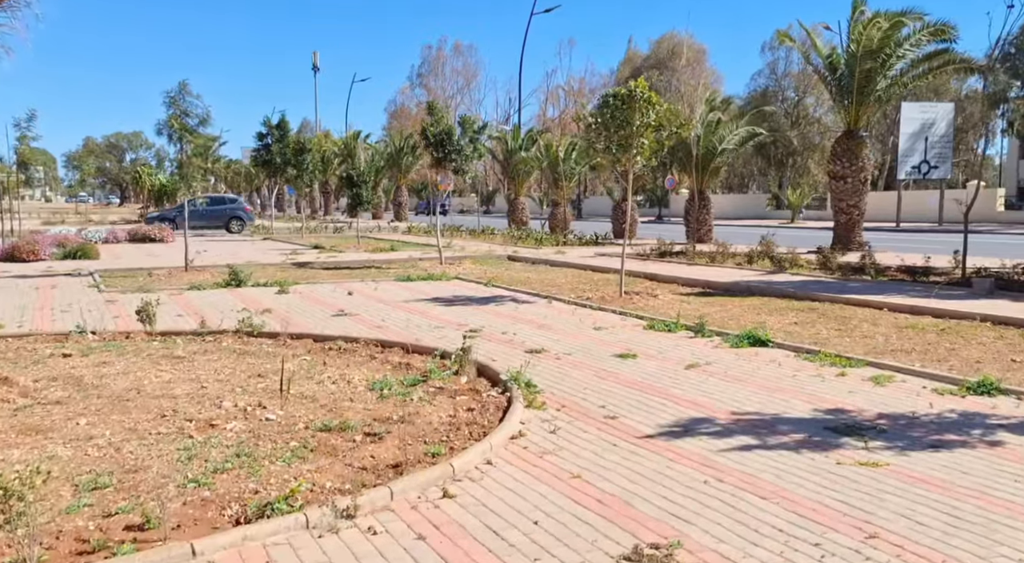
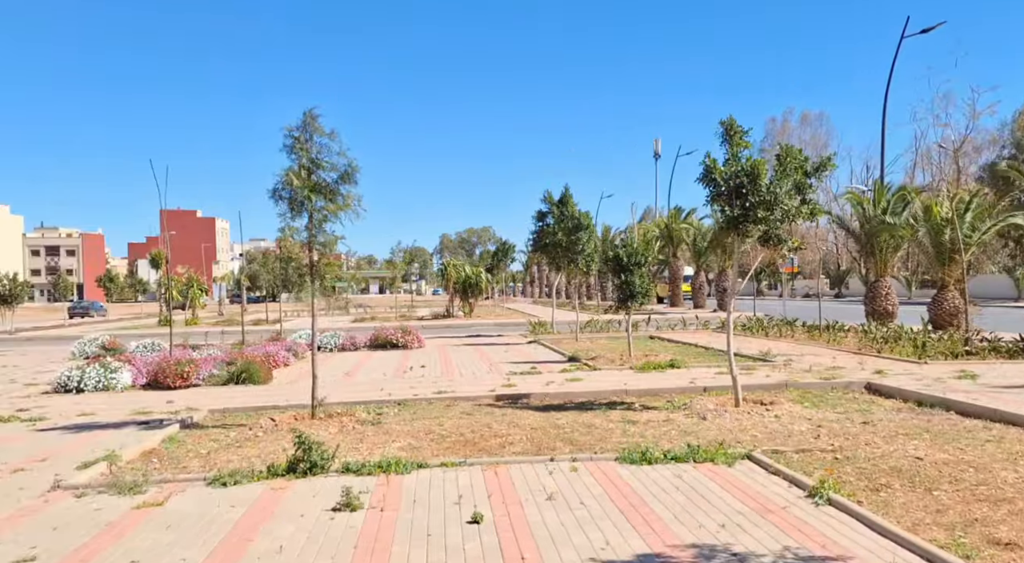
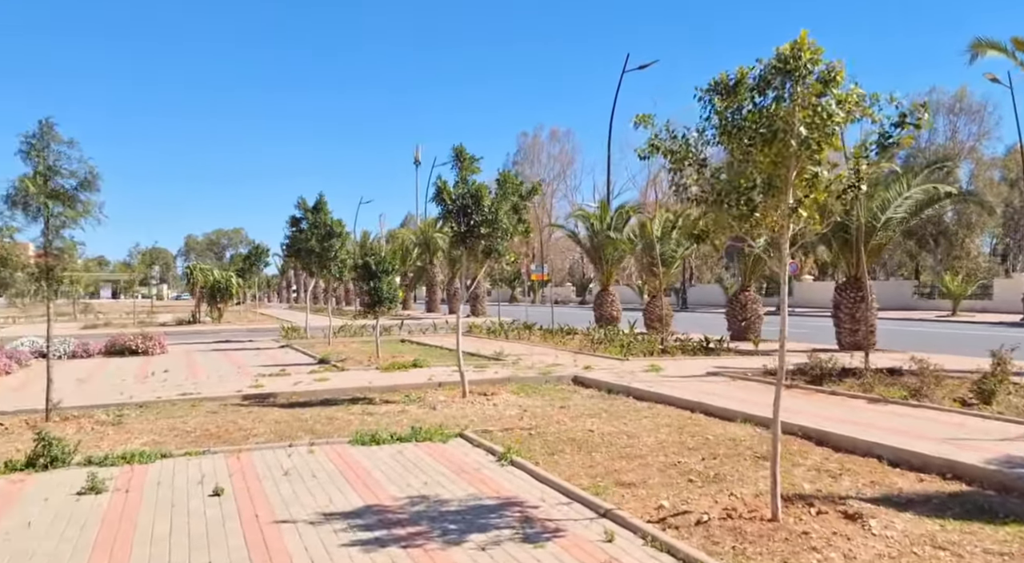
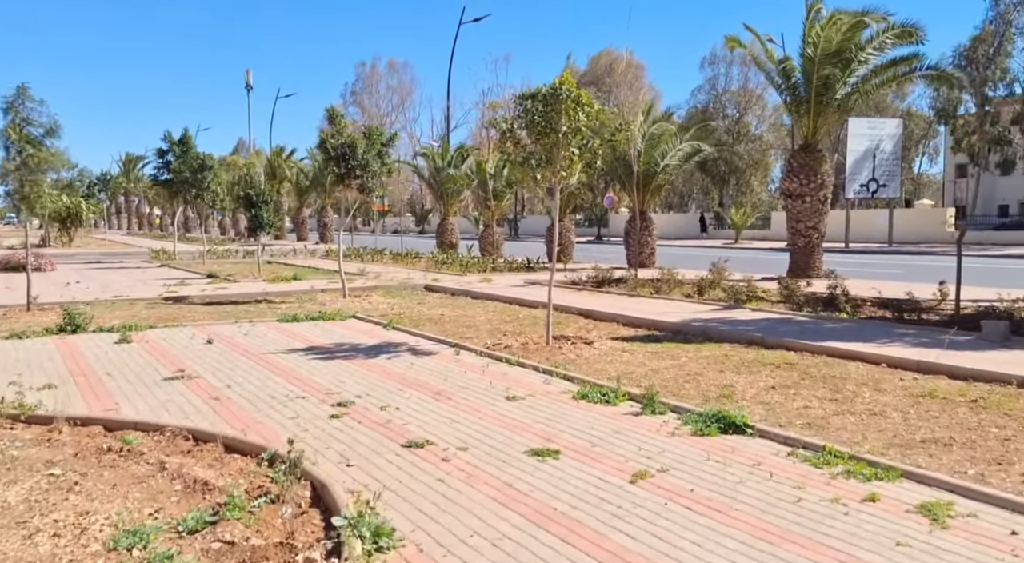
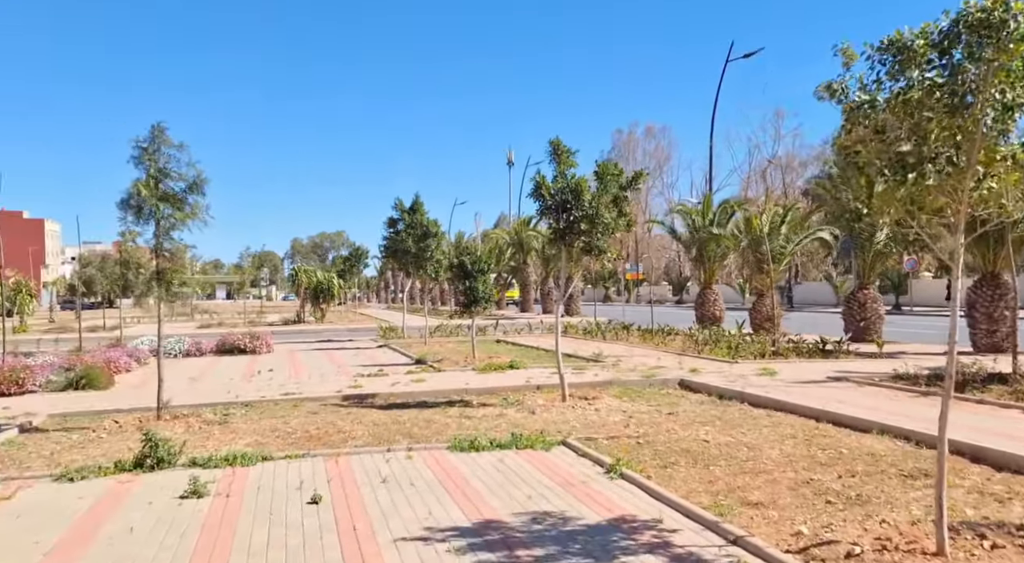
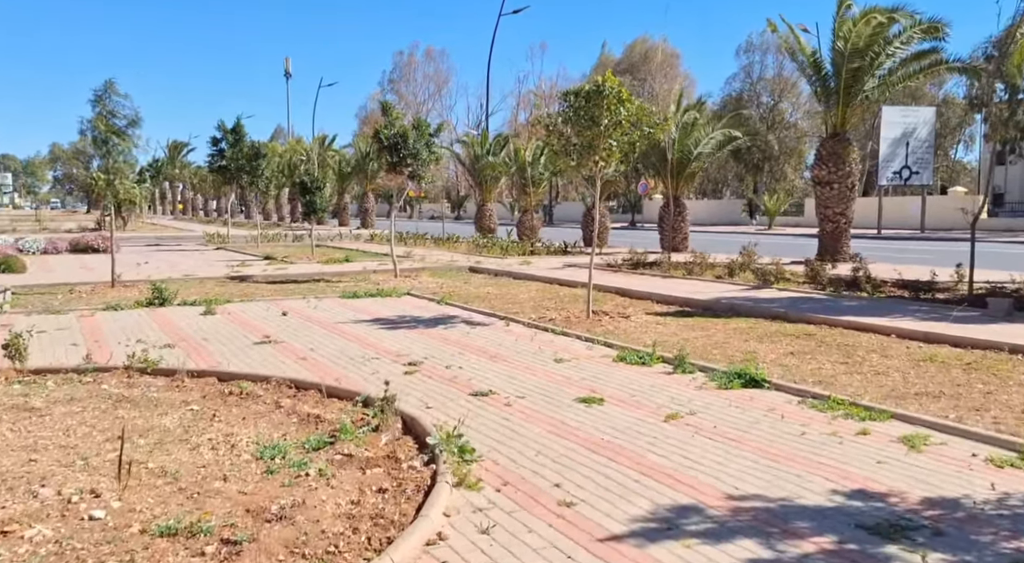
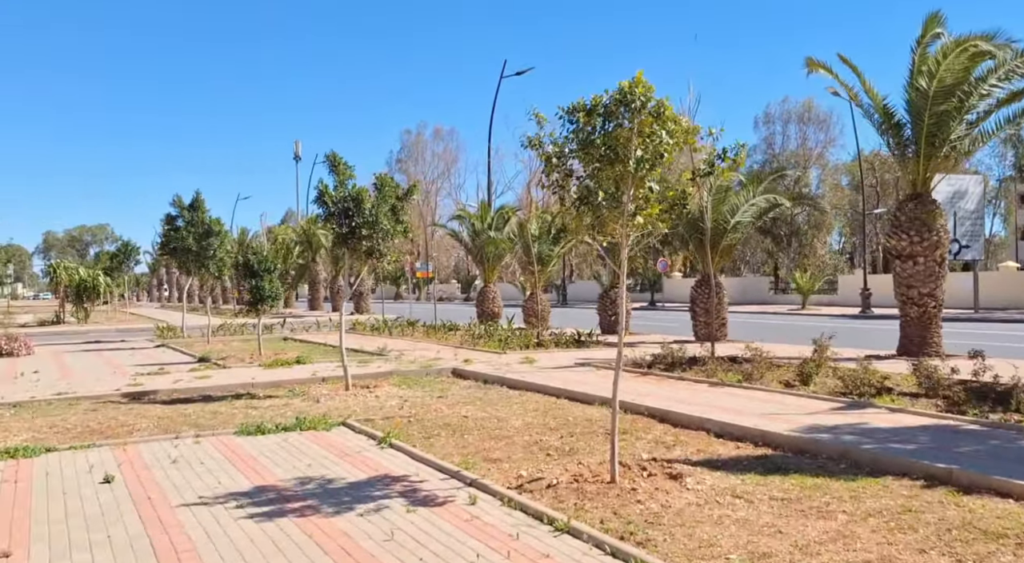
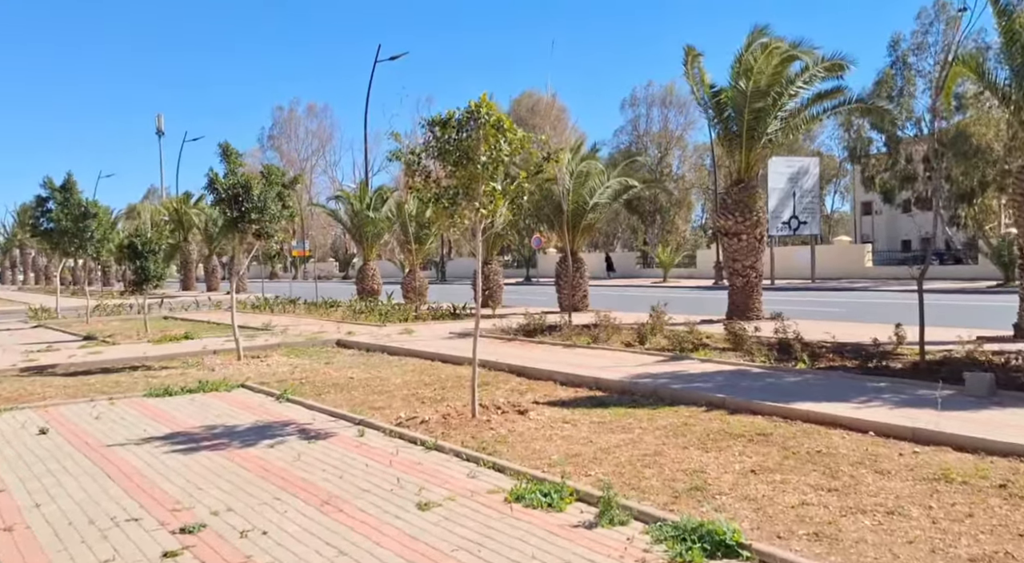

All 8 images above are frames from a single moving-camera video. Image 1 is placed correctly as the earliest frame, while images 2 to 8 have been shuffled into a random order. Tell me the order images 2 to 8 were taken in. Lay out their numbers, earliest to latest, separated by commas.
6, 4, 8, 7, 3, 5, 2
